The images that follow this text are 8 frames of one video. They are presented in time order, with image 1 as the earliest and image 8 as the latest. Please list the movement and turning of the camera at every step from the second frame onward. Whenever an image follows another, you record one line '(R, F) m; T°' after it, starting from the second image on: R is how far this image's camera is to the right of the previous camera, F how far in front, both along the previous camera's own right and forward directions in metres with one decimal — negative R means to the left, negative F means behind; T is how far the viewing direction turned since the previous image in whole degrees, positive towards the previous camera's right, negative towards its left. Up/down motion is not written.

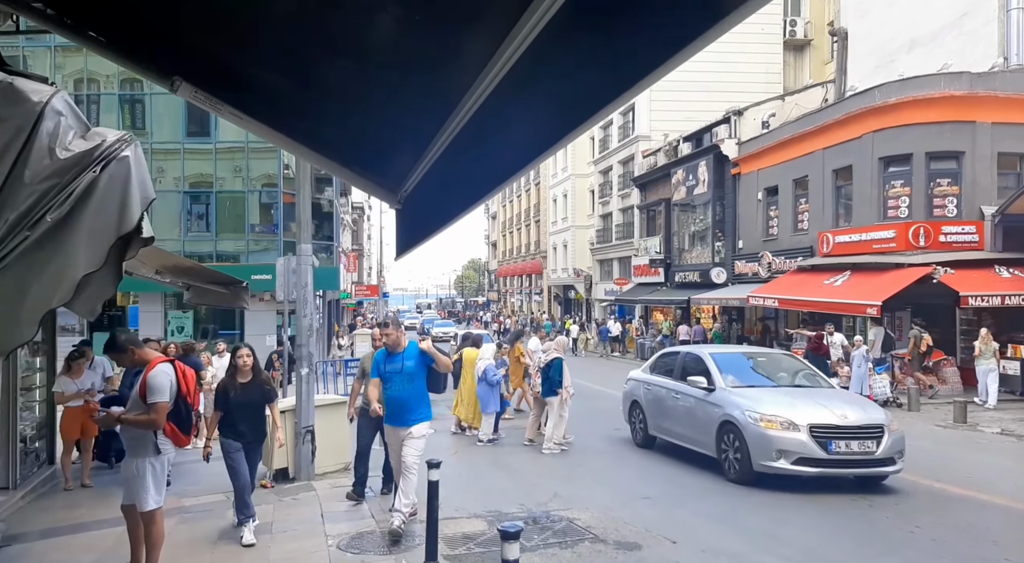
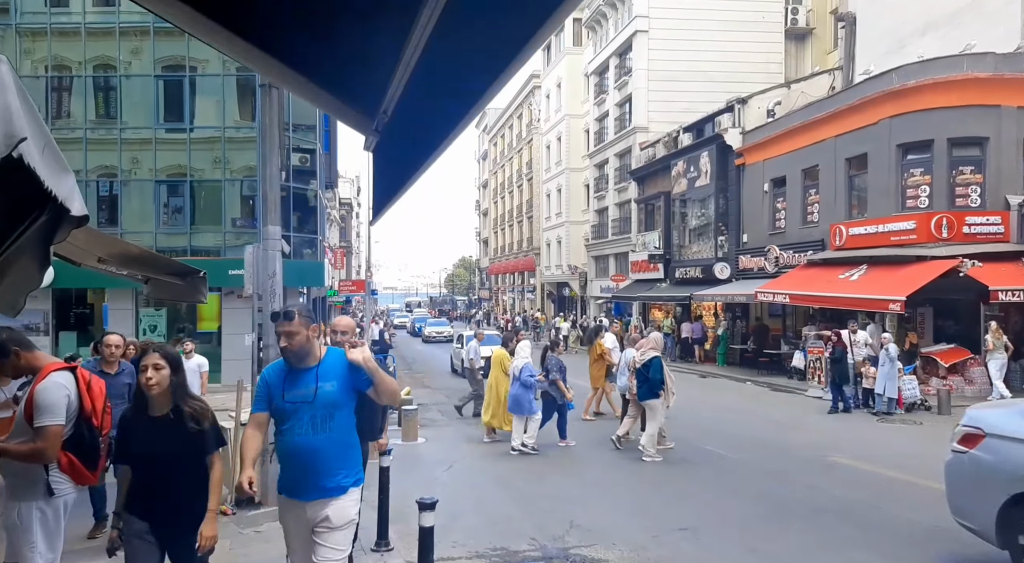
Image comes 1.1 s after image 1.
(-0.1, +1.3) m; +1°
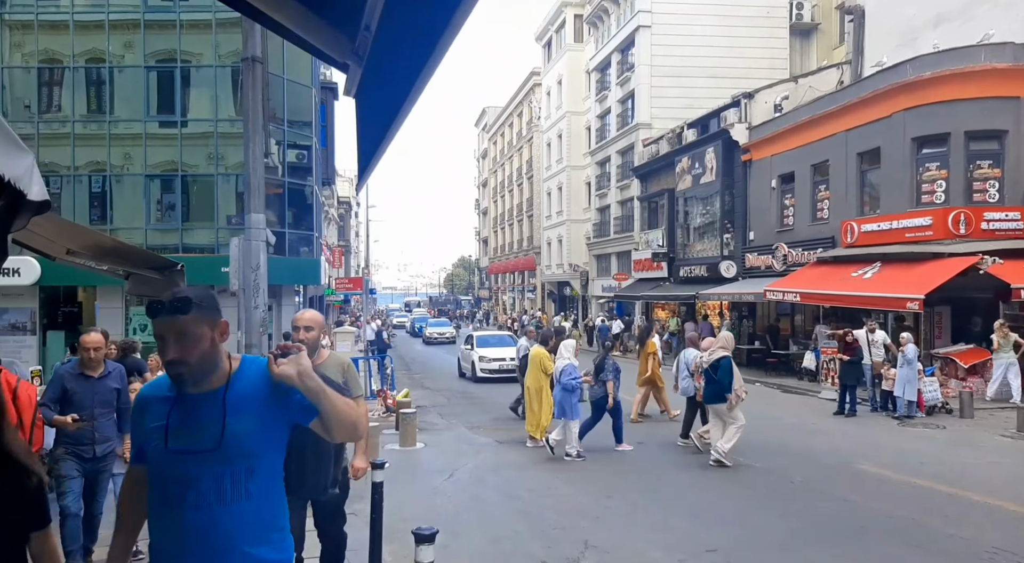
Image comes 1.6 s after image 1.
(-0.1, +0.6) m; 0°
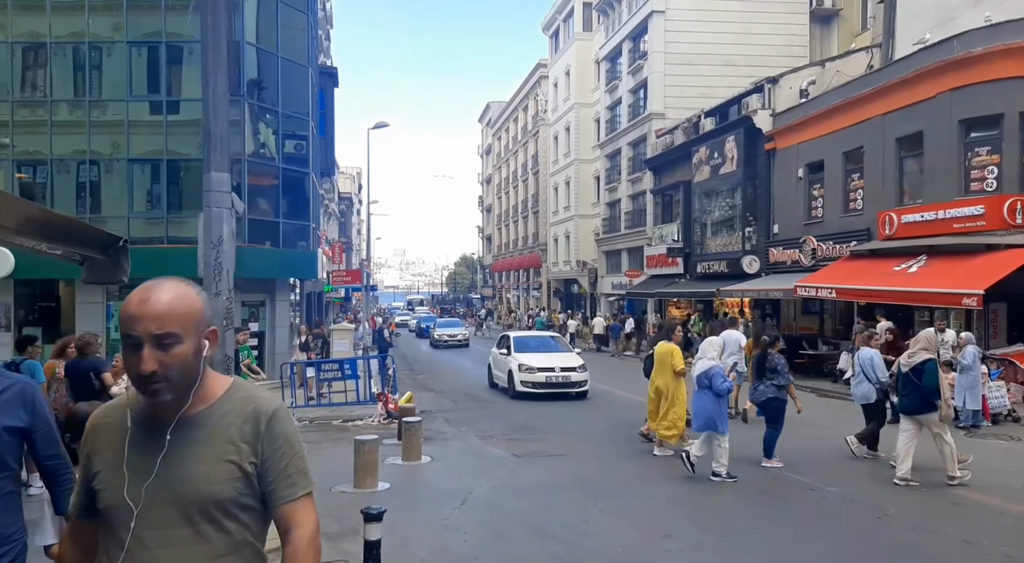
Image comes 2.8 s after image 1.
(-0.2, +1.5) m; 0°
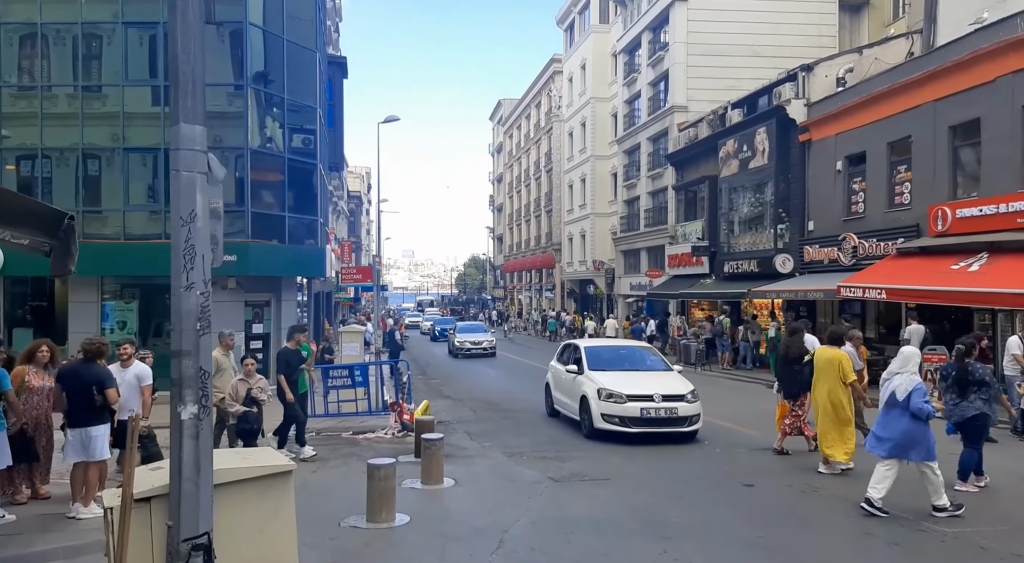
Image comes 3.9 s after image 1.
(-0.3, +1.3) m; -1°
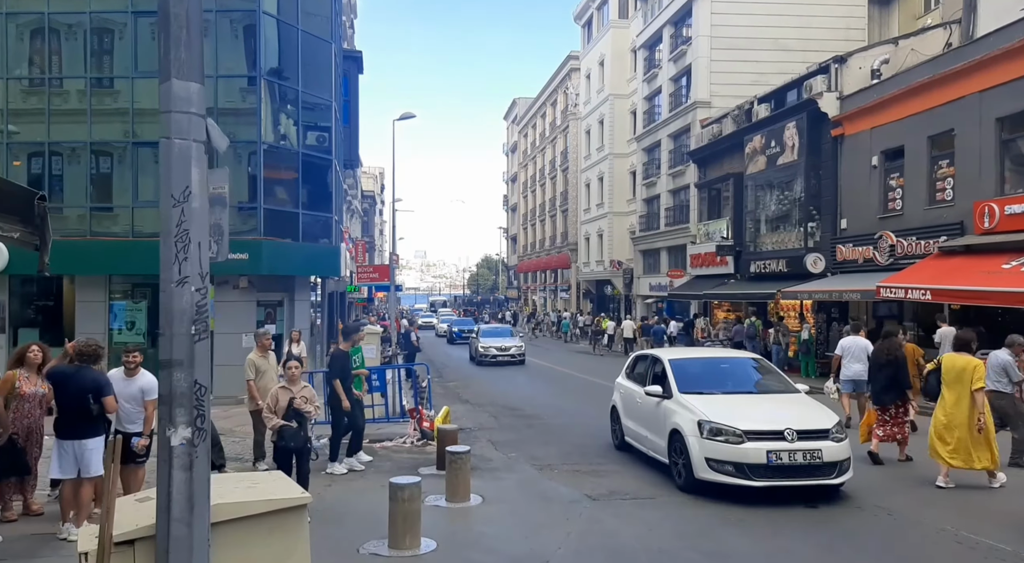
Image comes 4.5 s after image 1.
(-0.2, +0.7) m; -1°
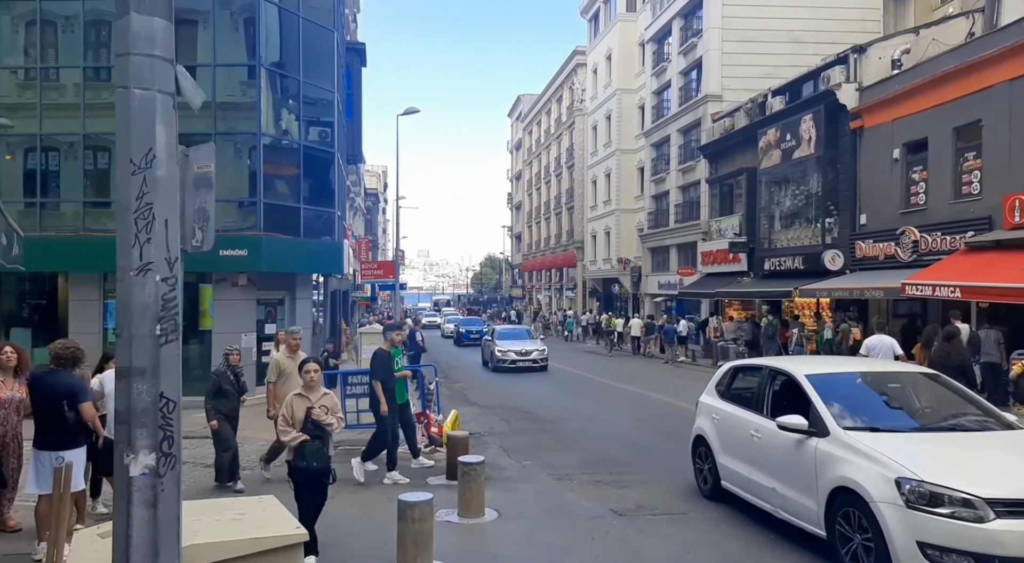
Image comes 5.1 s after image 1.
(-0.1, +0.6) m; 0°
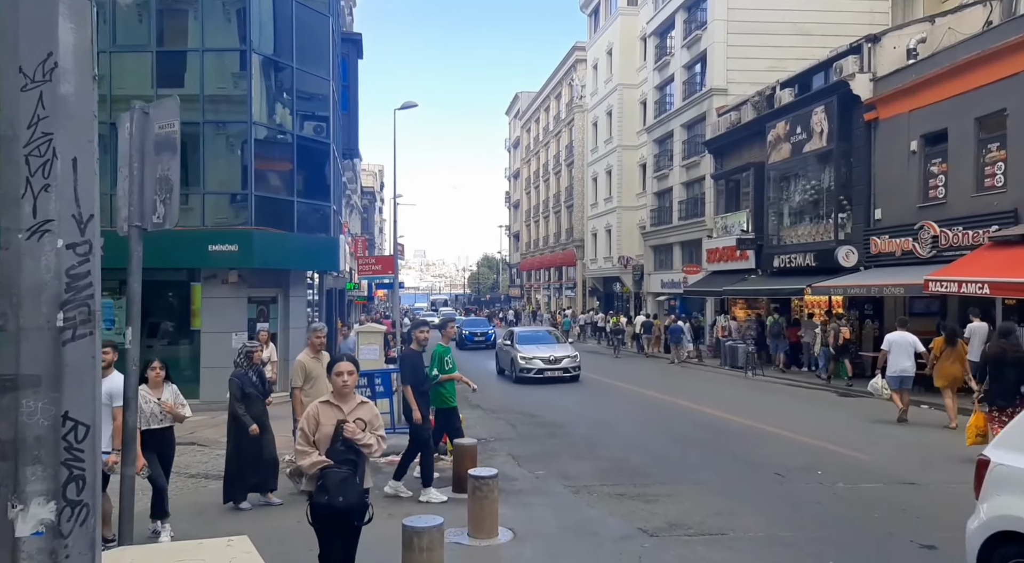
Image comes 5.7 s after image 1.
(-0.2, +0.8) m; 0°
